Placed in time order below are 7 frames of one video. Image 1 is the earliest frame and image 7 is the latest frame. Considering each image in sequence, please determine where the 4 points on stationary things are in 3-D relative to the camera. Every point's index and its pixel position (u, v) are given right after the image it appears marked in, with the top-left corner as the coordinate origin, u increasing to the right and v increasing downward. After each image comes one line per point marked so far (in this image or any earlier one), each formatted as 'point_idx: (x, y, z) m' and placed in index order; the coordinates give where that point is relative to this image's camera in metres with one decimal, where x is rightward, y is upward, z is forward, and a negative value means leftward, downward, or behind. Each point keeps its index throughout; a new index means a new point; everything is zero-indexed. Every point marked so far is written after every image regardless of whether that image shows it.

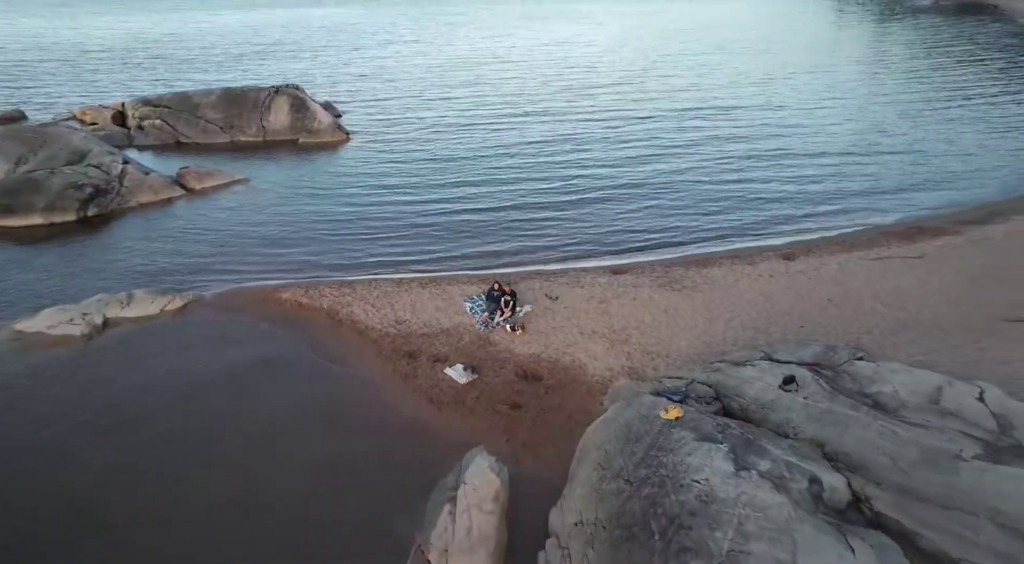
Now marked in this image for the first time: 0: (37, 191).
0: (-12.1, +2.4, +15.6) m
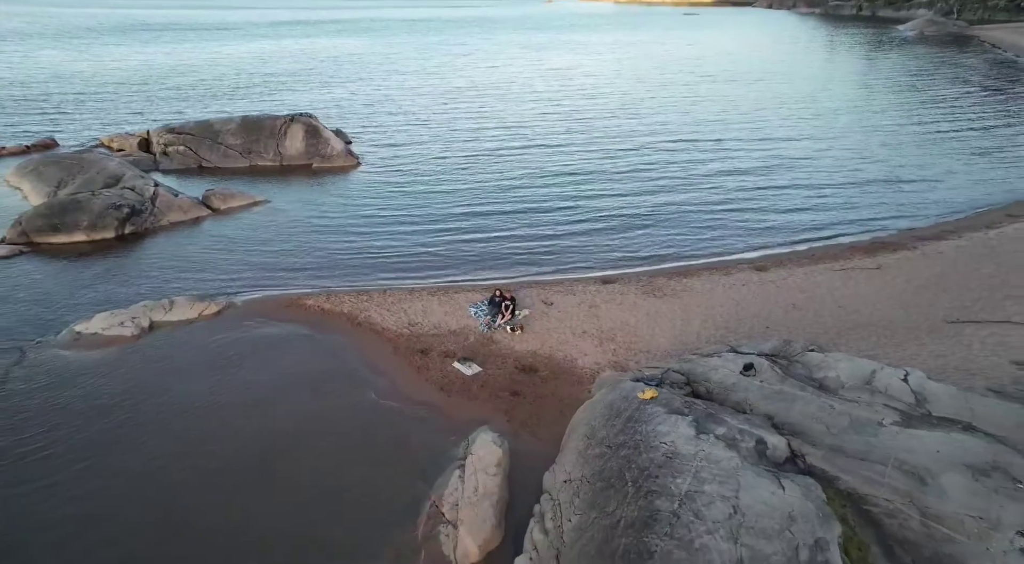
0: (-12.1, +2.0, +17.1) m
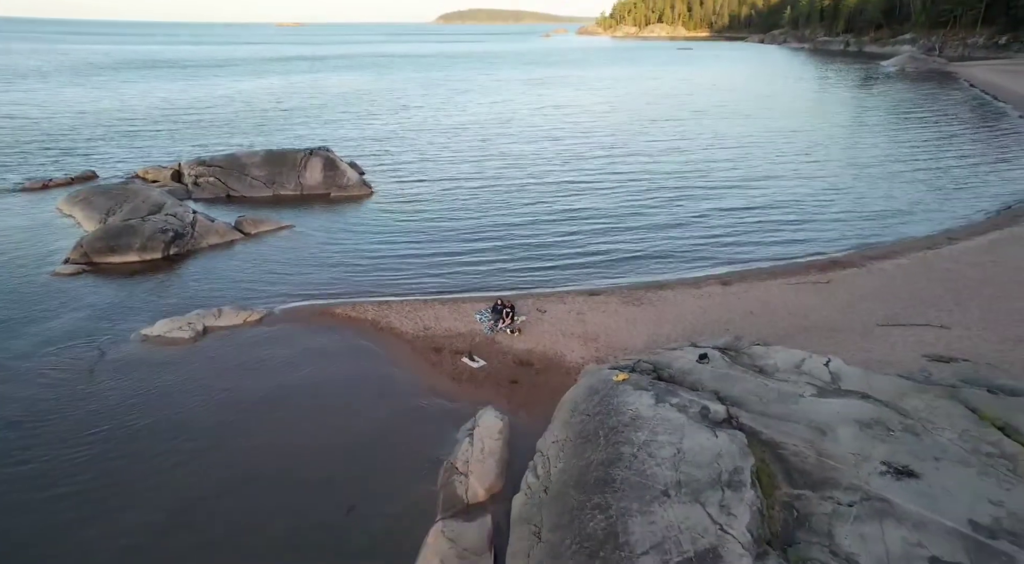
0: (-12.1, +1.5, +19.5) m
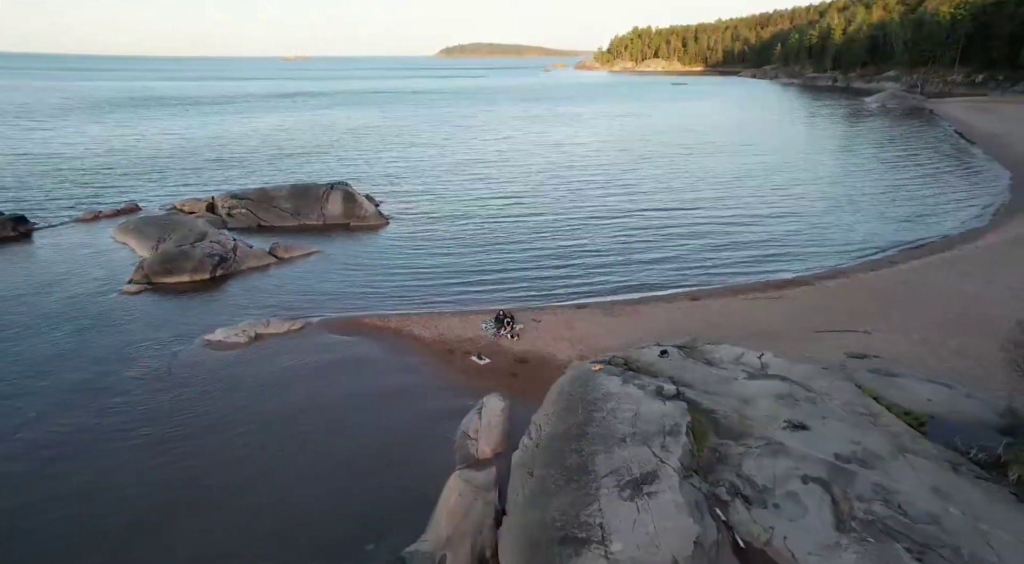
0: (-12.1, +0.9, +22.5) m
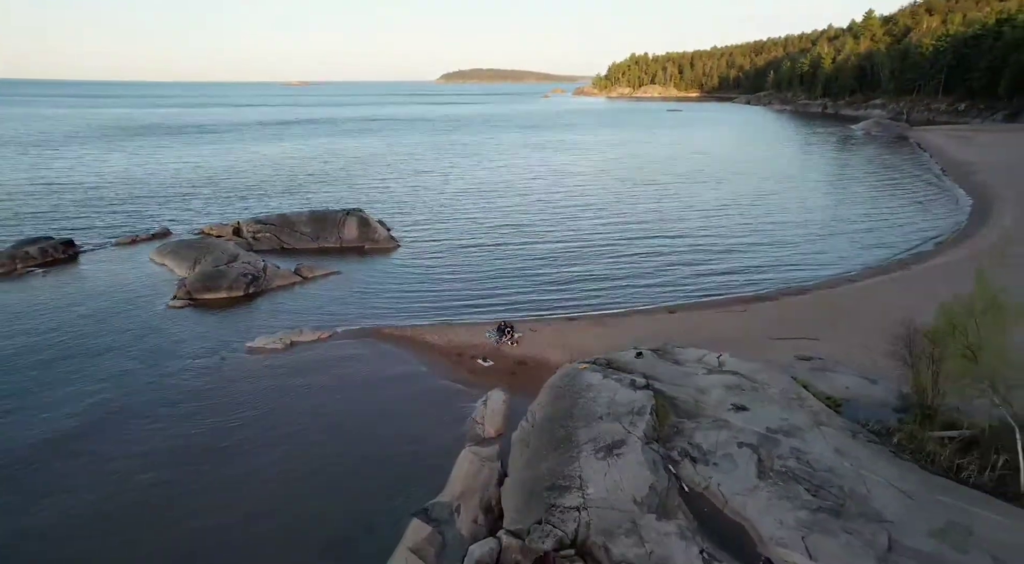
0: (-12.1, +0.2, +25.4) m
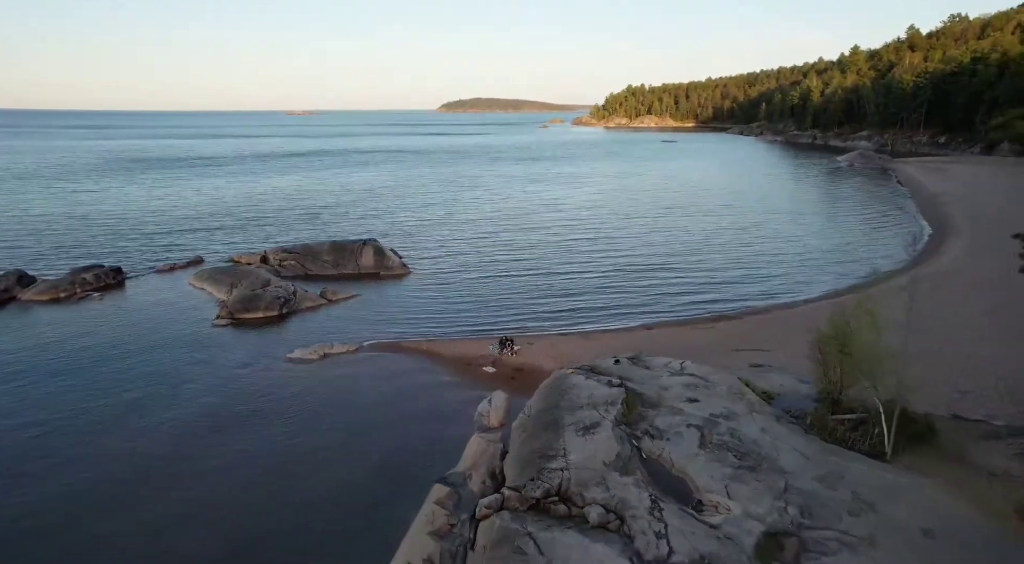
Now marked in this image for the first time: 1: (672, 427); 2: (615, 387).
0: (-12.1, -0.8, +29.0) m
1: (+4.1, -3.7, +15.5) m
2: (+3.0, -3.1, +17.9) m
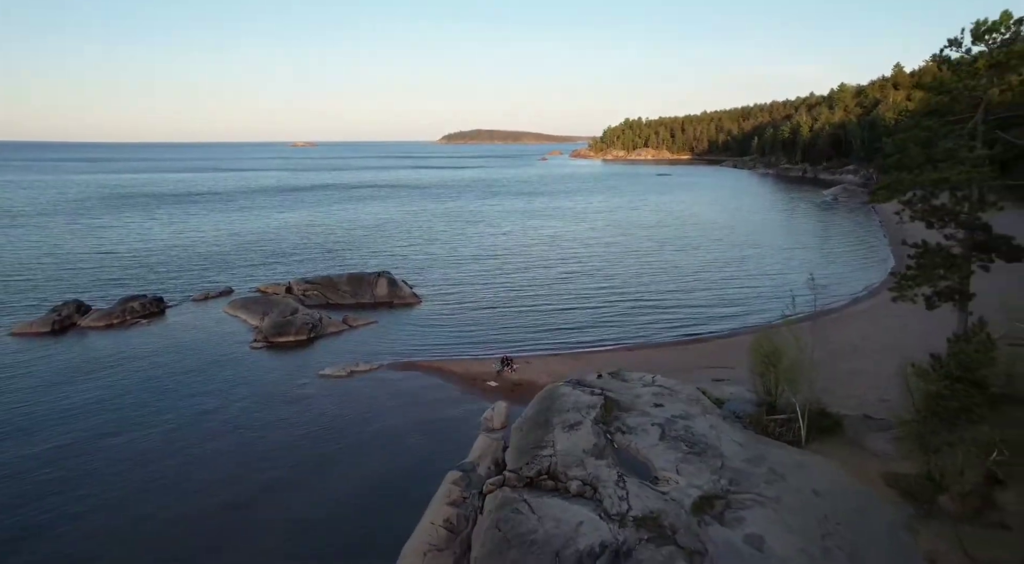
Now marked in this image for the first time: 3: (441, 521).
0: (-12.1, -2.4, +33.0) m
1: (+4.0, -4.5, +19.3) m
2: (+3.0, -4.1, +21.8) m
3: (-1.9, -6.5, +16.6) m
